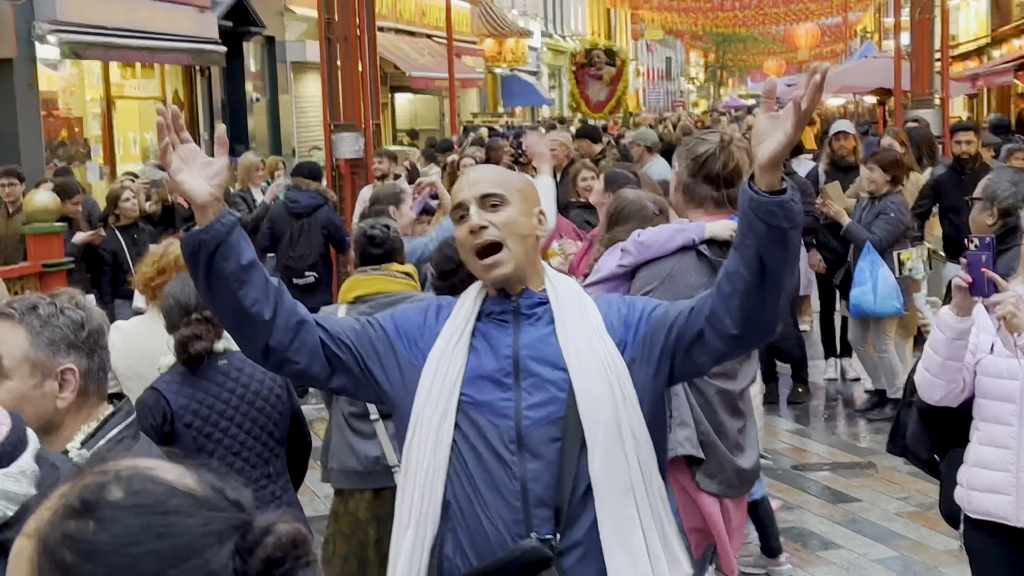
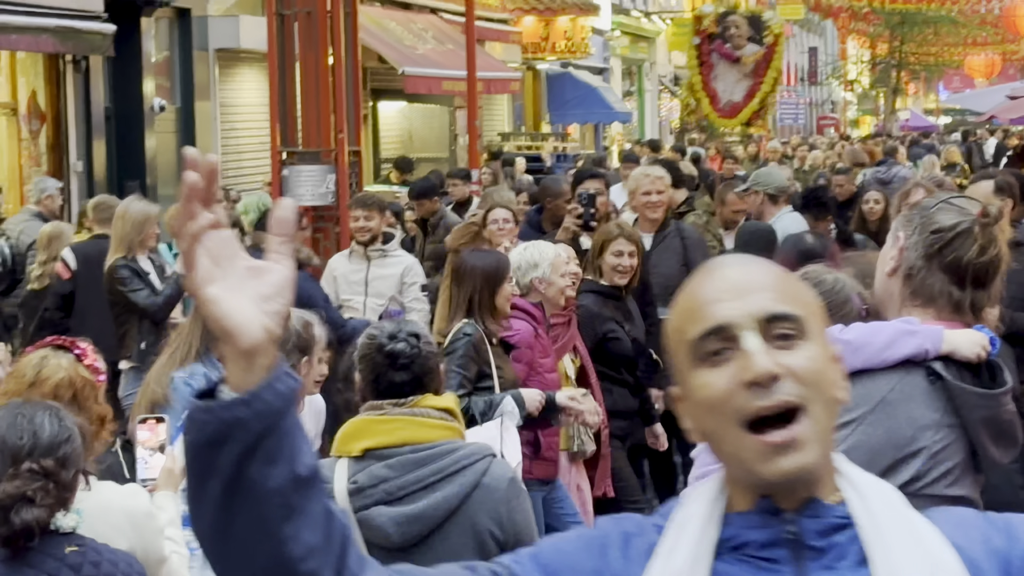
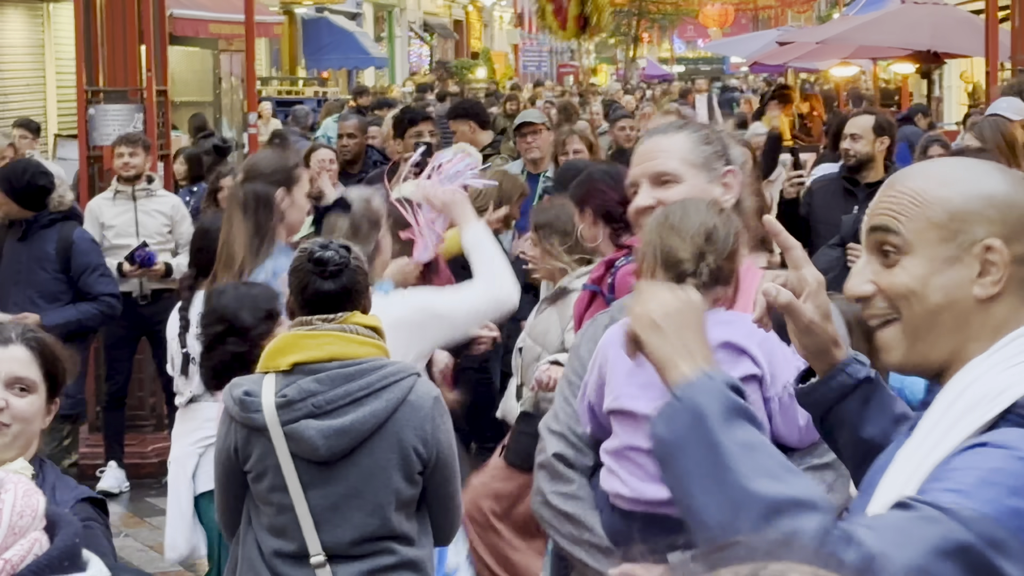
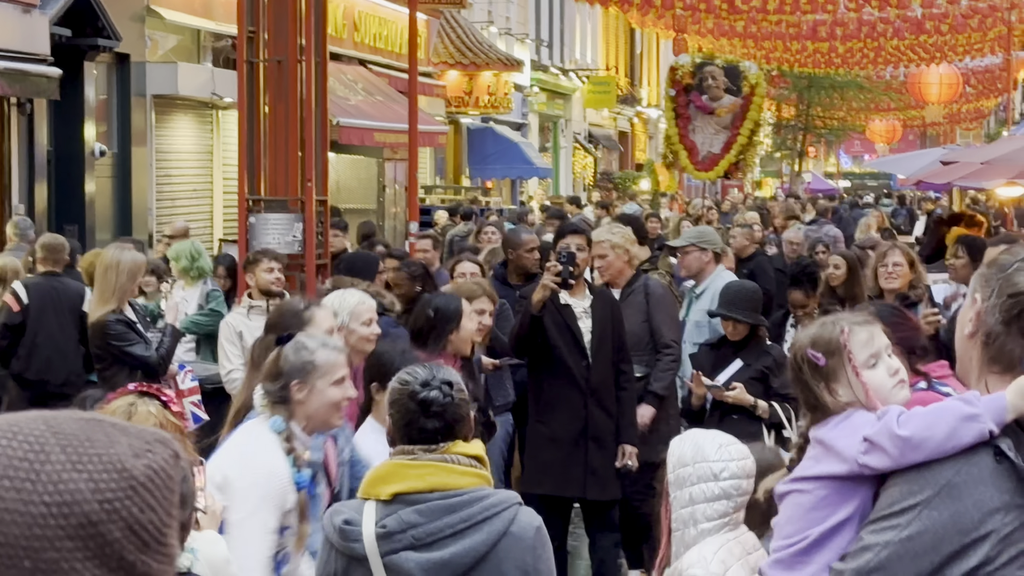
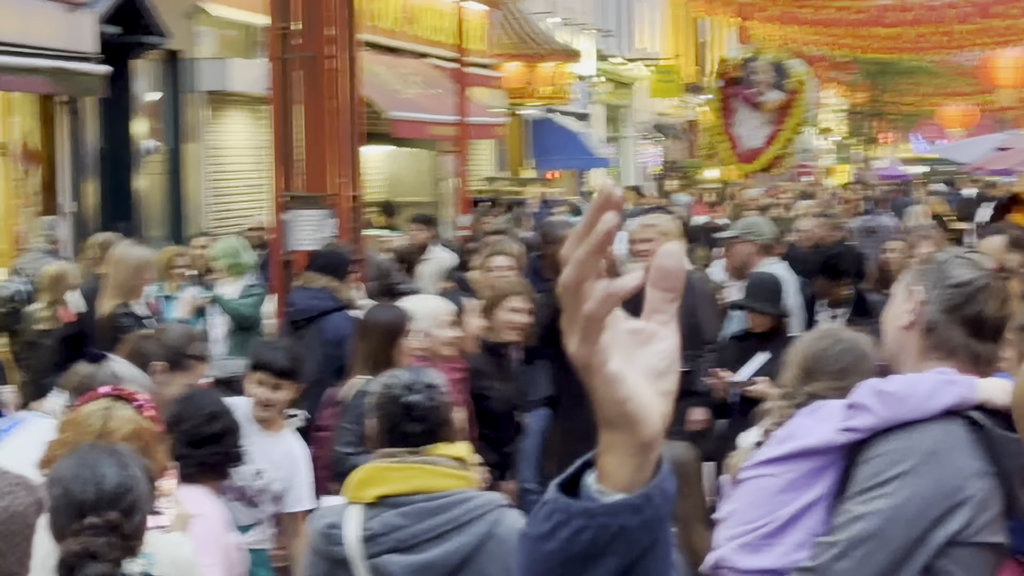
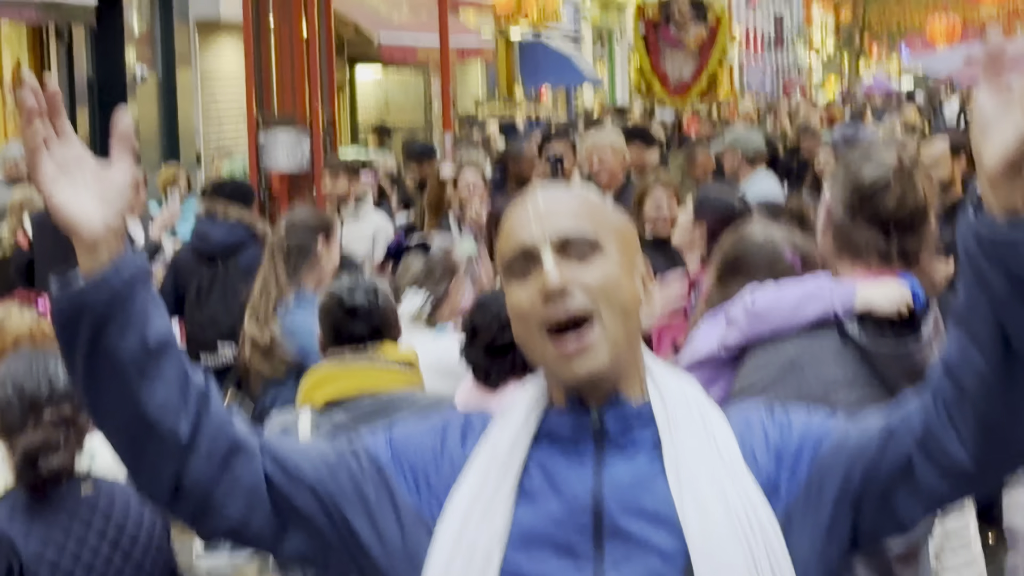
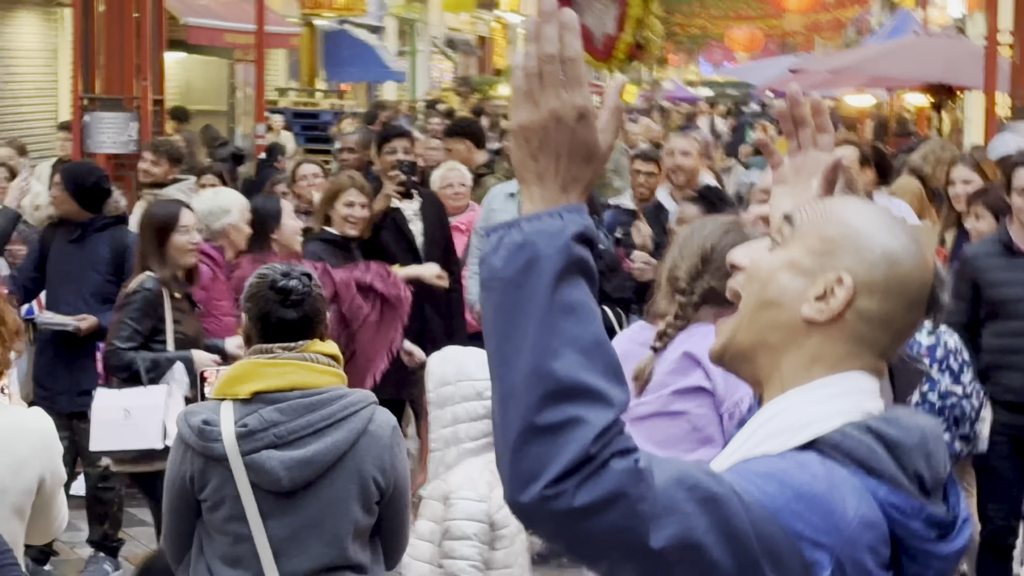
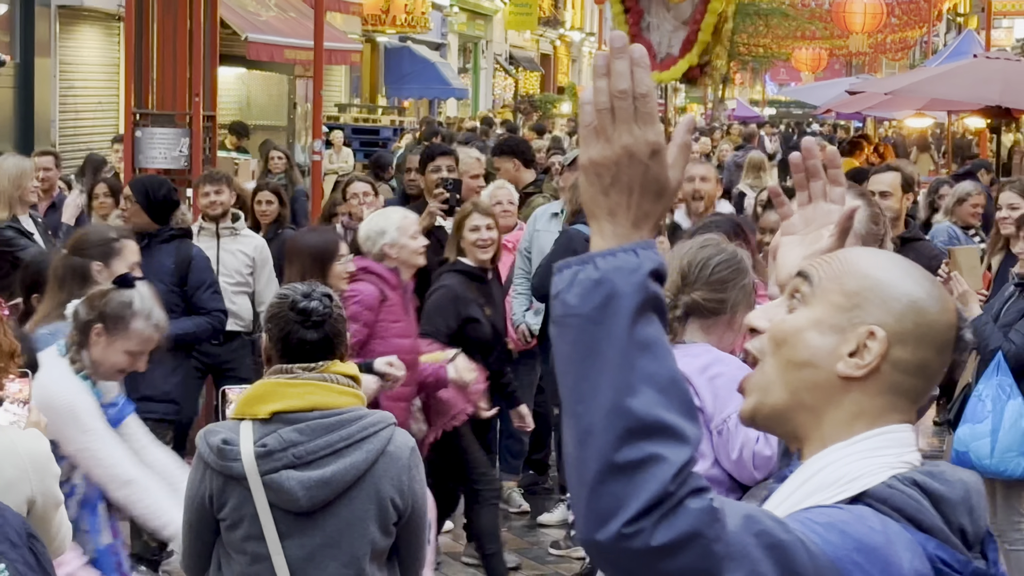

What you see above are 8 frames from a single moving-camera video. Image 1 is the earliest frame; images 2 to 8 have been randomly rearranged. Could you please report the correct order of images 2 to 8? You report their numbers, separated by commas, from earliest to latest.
6, 2, 5, 4, 8, 7, 3
